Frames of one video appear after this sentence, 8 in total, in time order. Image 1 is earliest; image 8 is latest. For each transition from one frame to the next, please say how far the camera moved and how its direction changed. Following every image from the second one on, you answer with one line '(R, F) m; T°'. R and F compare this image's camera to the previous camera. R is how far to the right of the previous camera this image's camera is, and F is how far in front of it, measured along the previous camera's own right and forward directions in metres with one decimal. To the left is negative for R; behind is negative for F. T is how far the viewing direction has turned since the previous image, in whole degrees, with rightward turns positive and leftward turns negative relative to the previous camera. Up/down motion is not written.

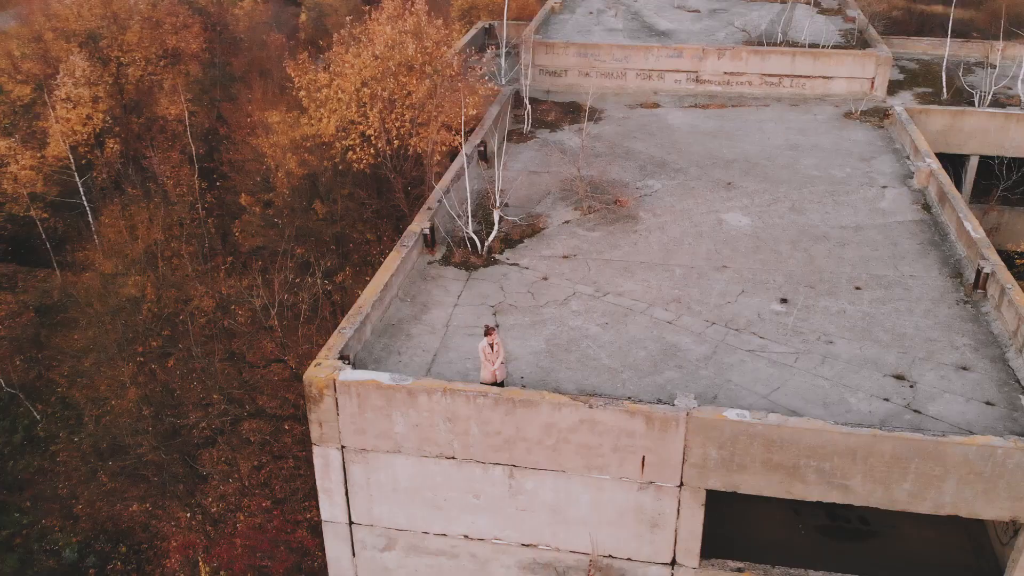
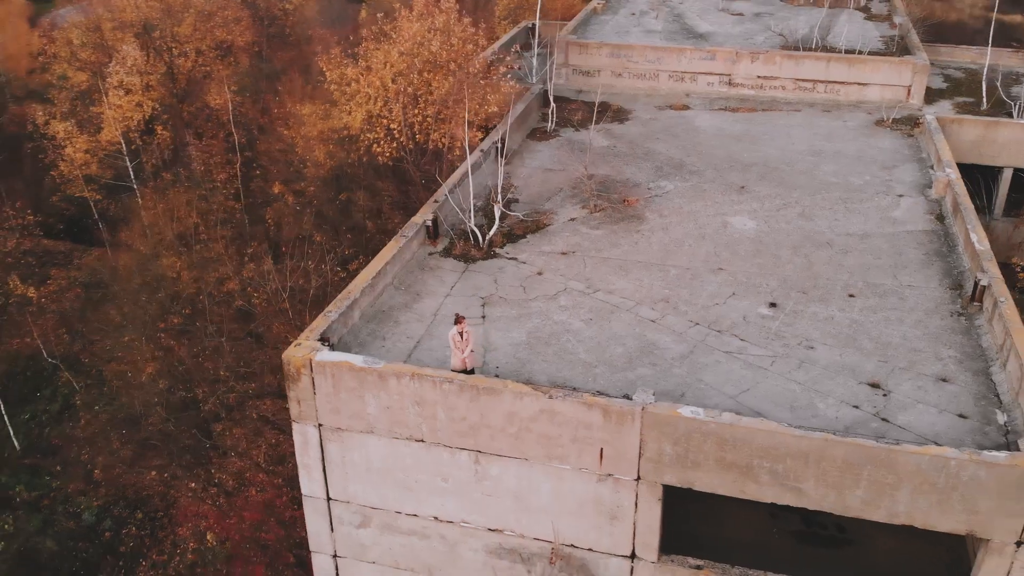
(+1.3, -0.3) m; -4°
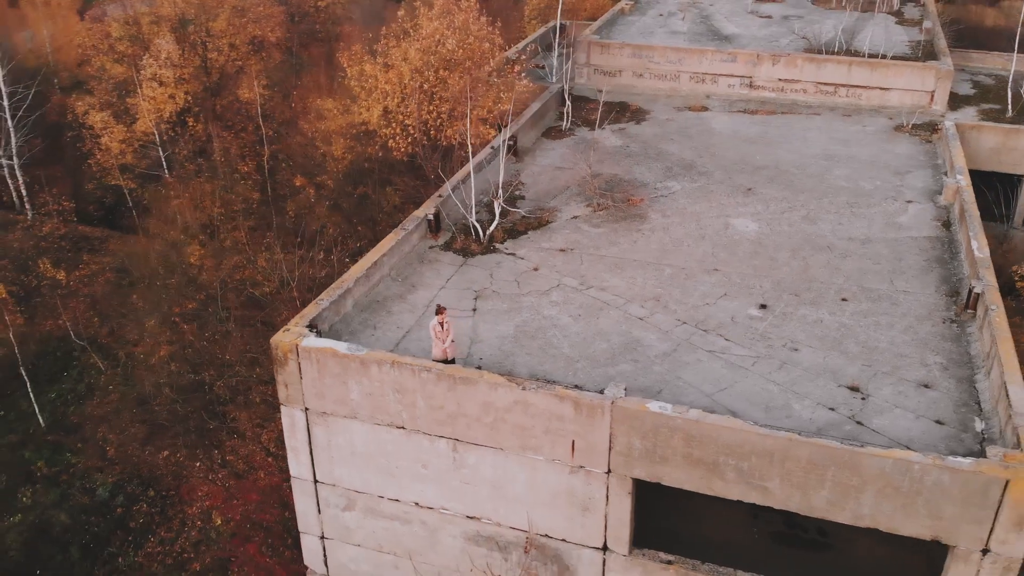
(+0.9, -0.2) m; -3°
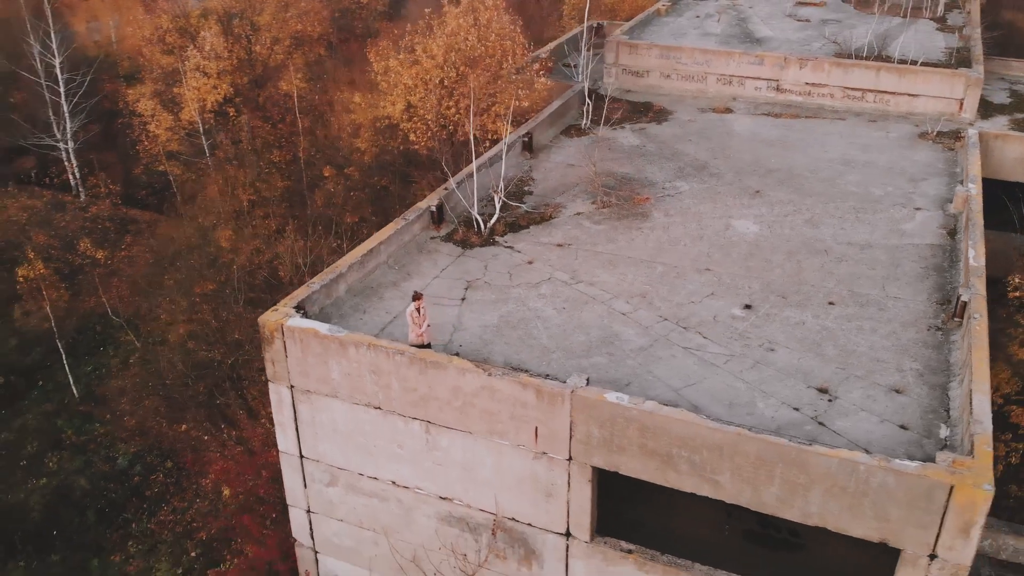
(+1.3, -0.4) m; -4°
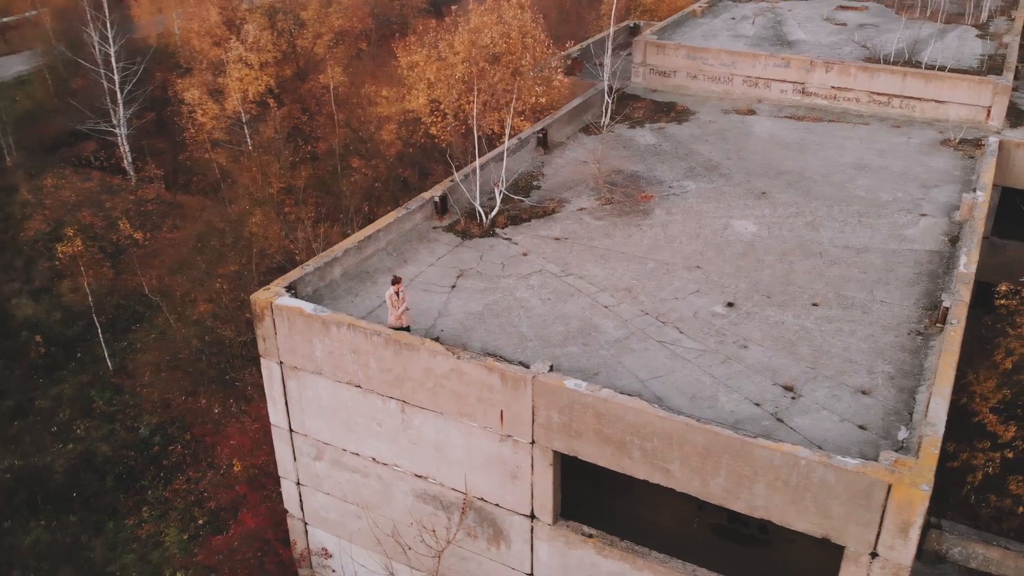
(+1.3, -0.4) m; -4°
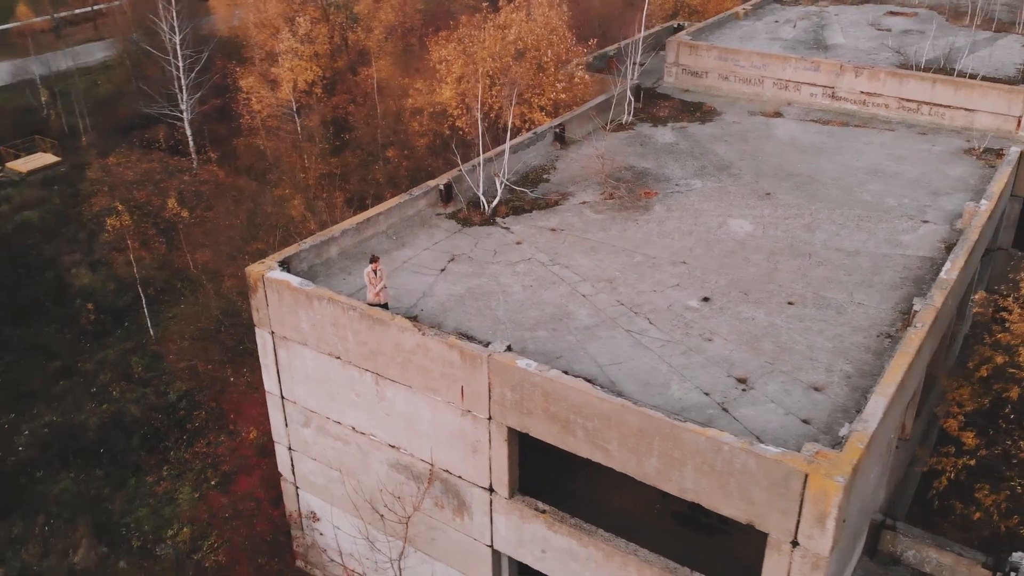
(+1.7, -0.6) m; -5°
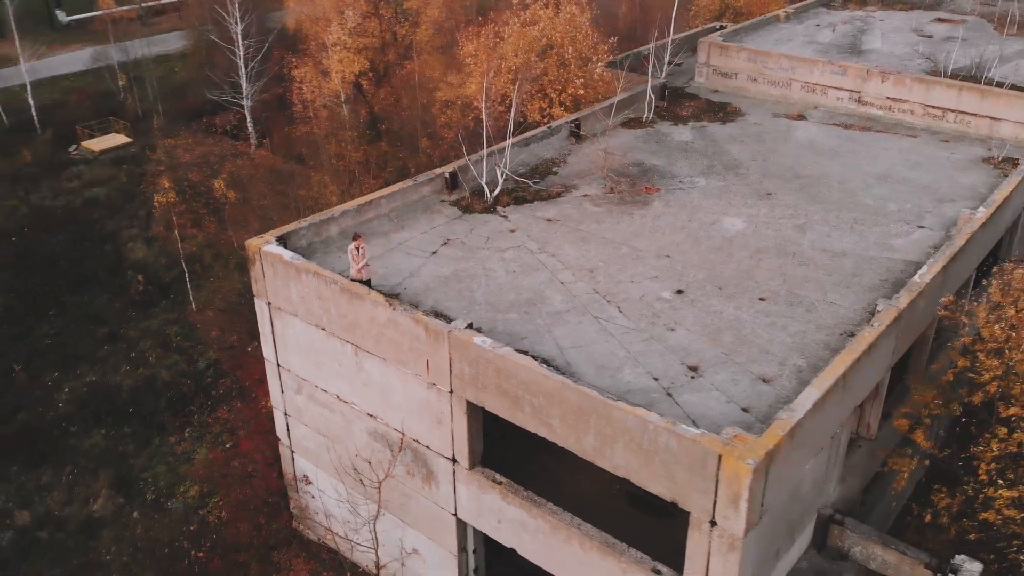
(+1.8, -0.6) m; -5°
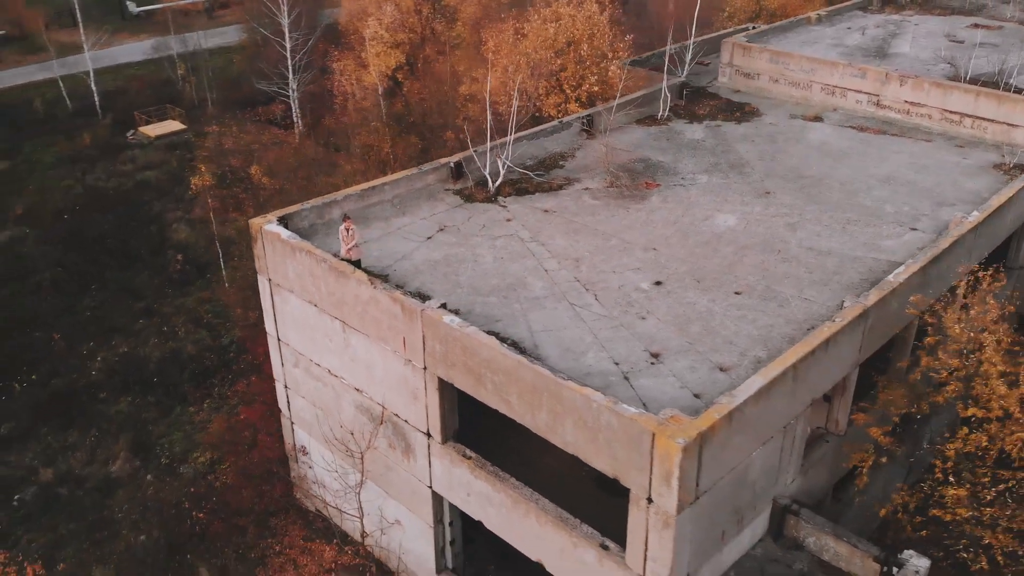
(+1.5, -0.6) m; -4°
